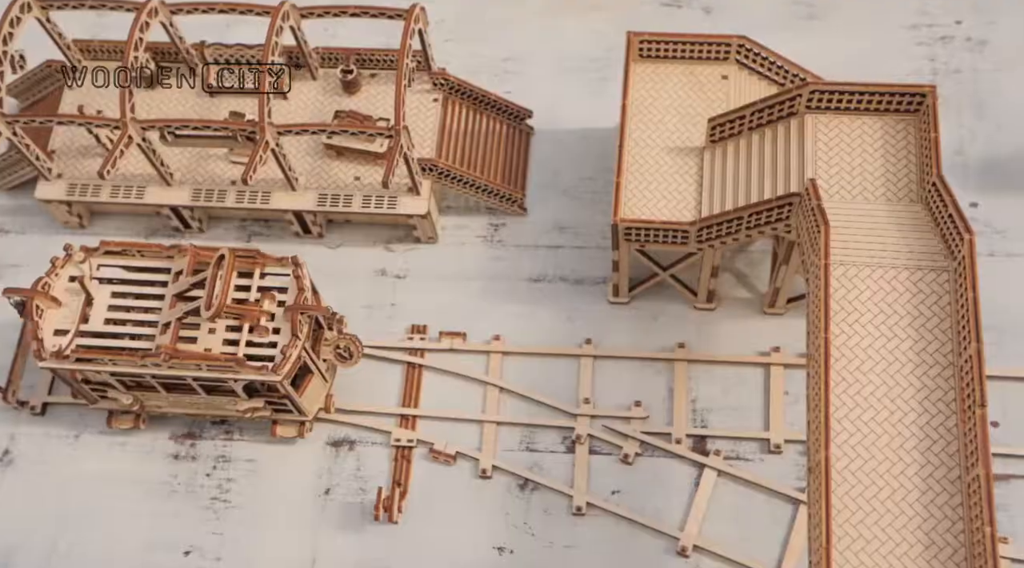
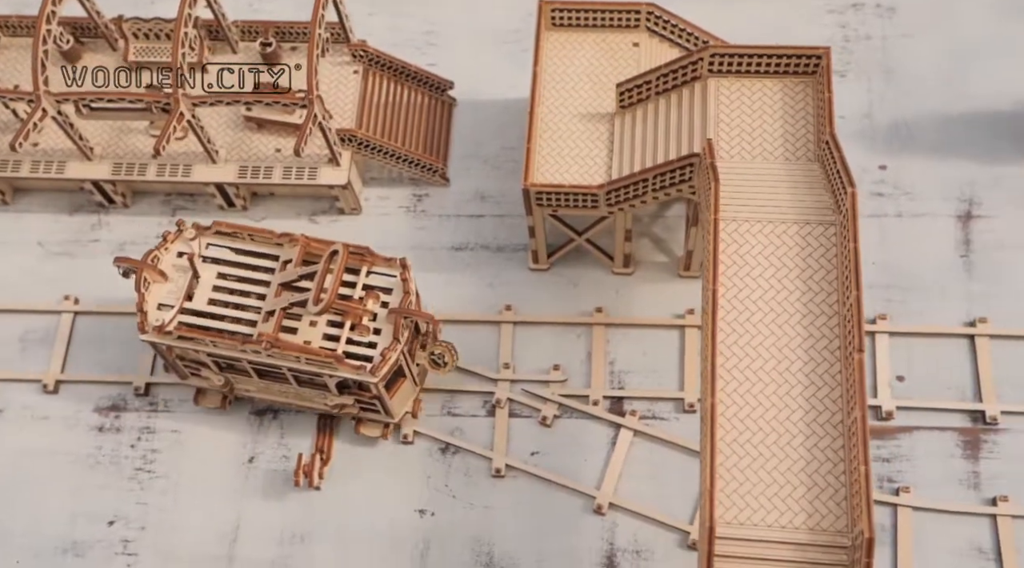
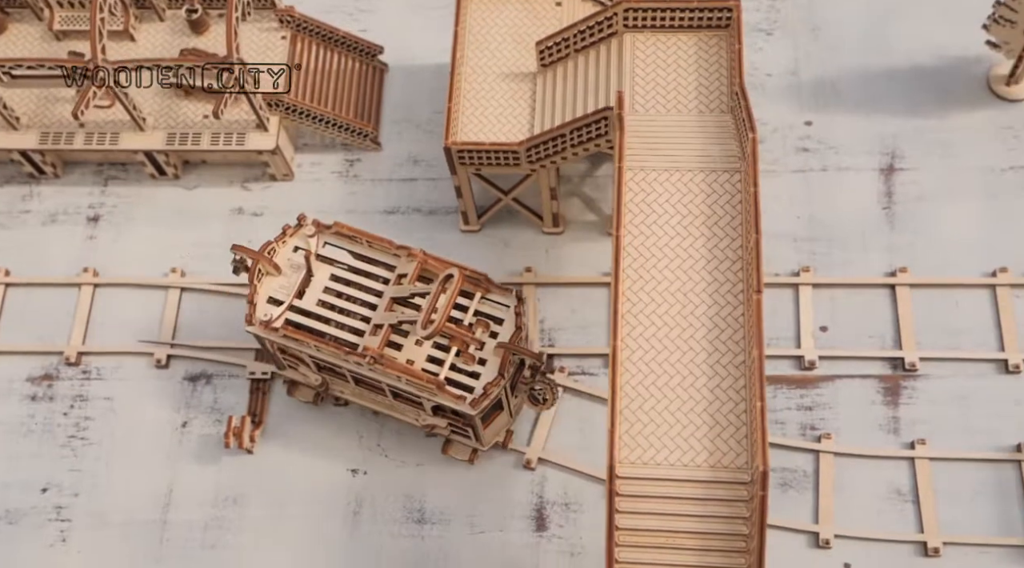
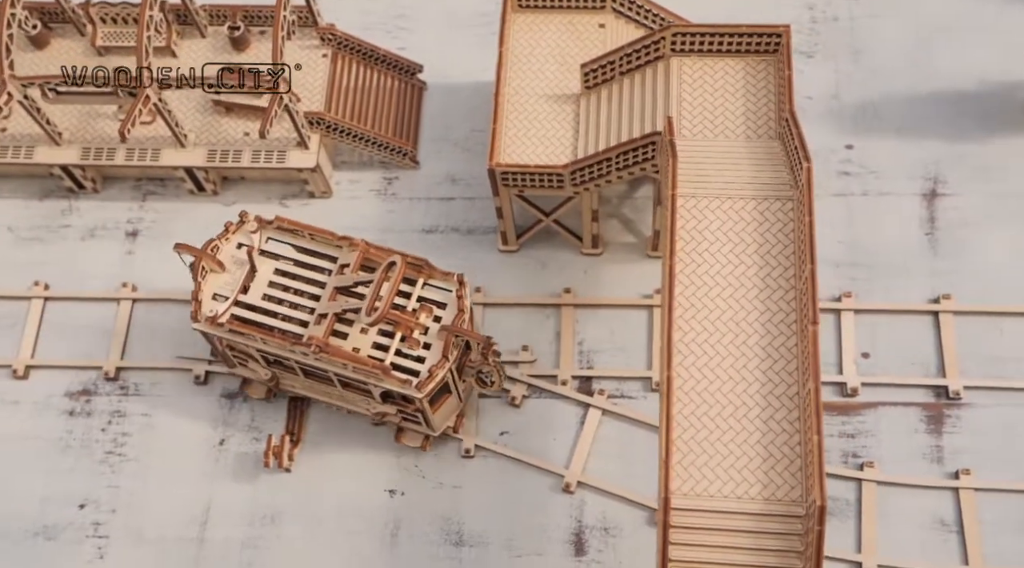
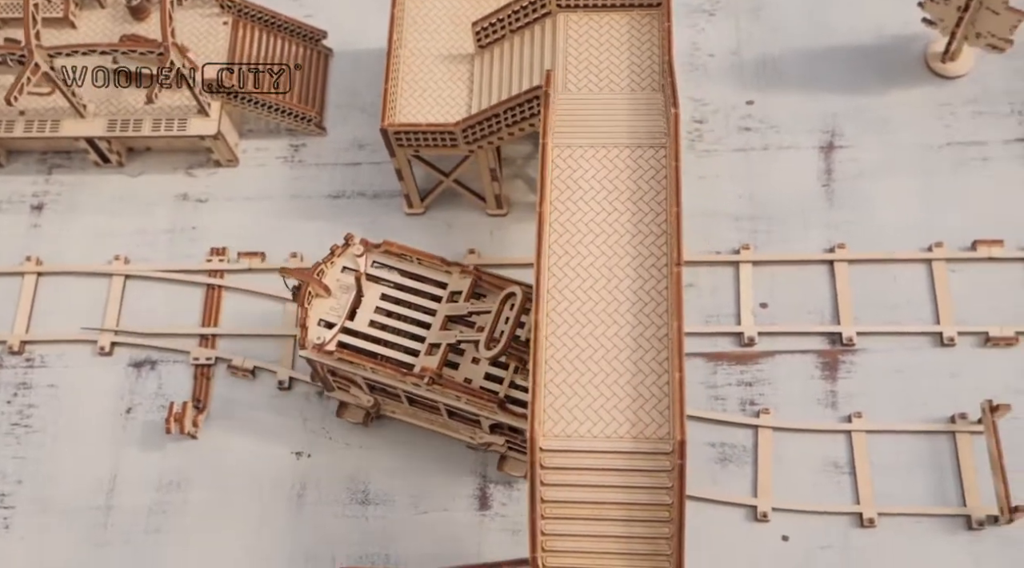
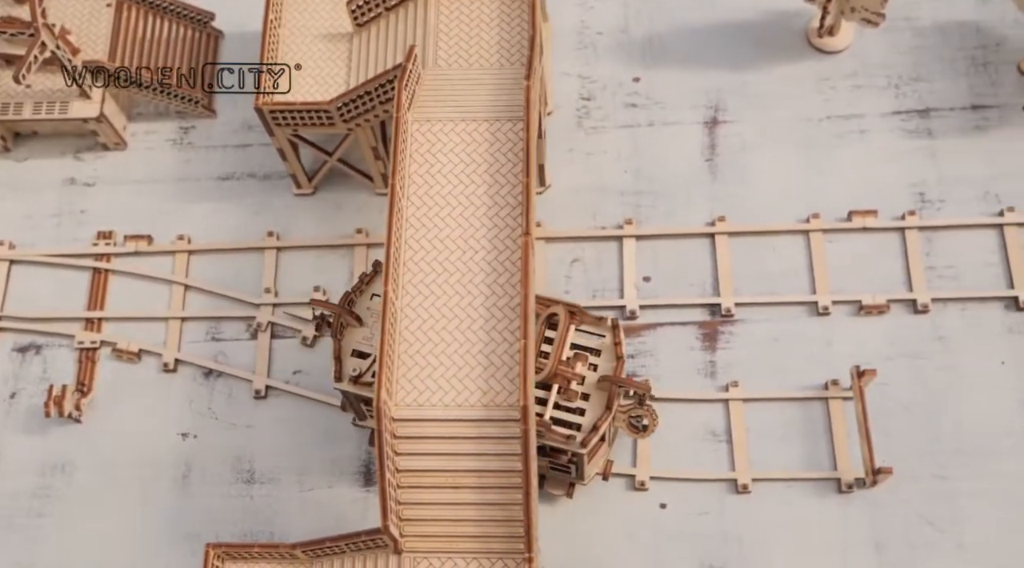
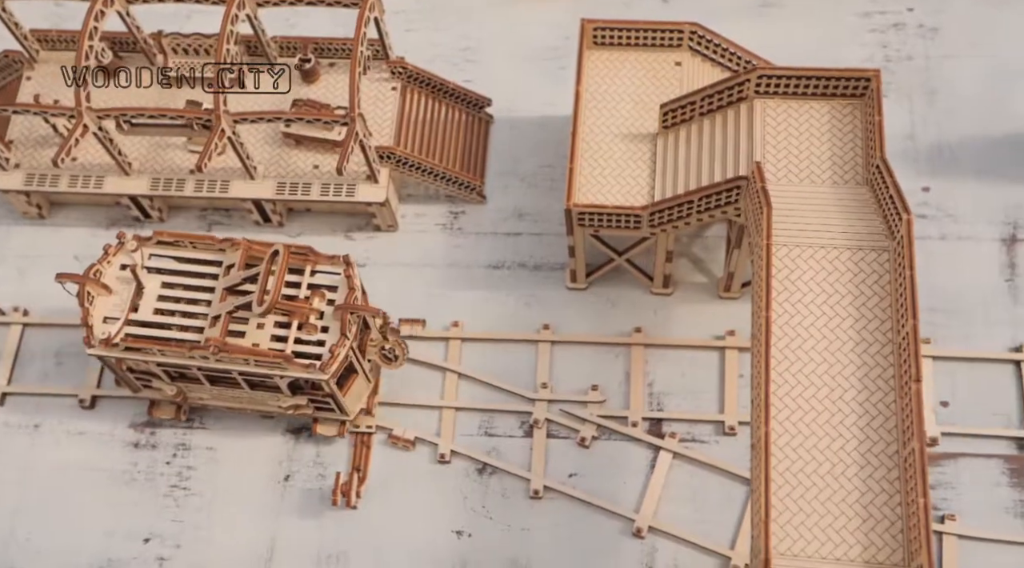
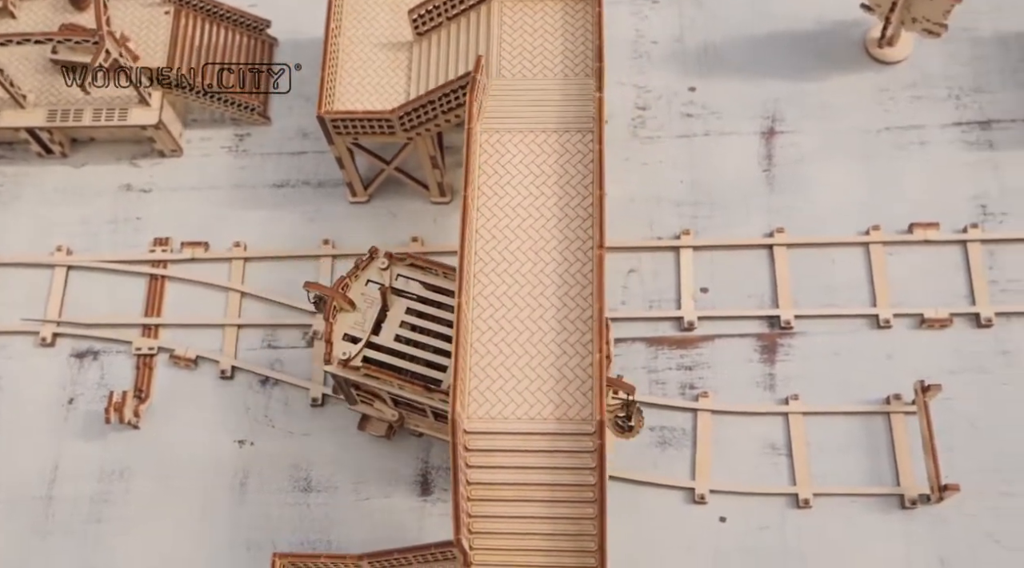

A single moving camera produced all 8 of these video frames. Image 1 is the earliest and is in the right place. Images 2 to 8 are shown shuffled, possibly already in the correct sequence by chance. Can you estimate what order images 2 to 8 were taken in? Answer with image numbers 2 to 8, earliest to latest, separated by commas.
7, 2, 4, 3, 5, 8, 6
